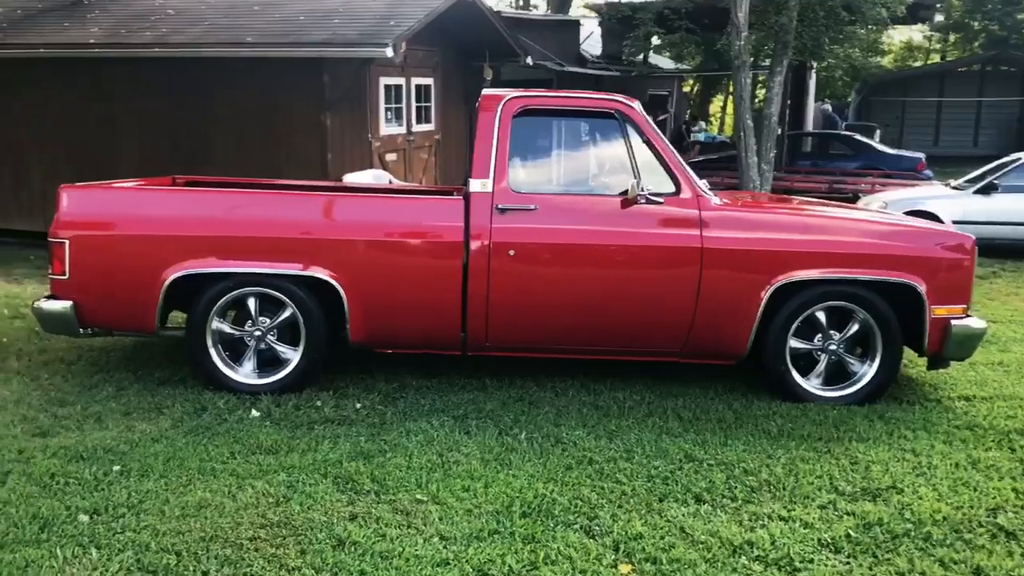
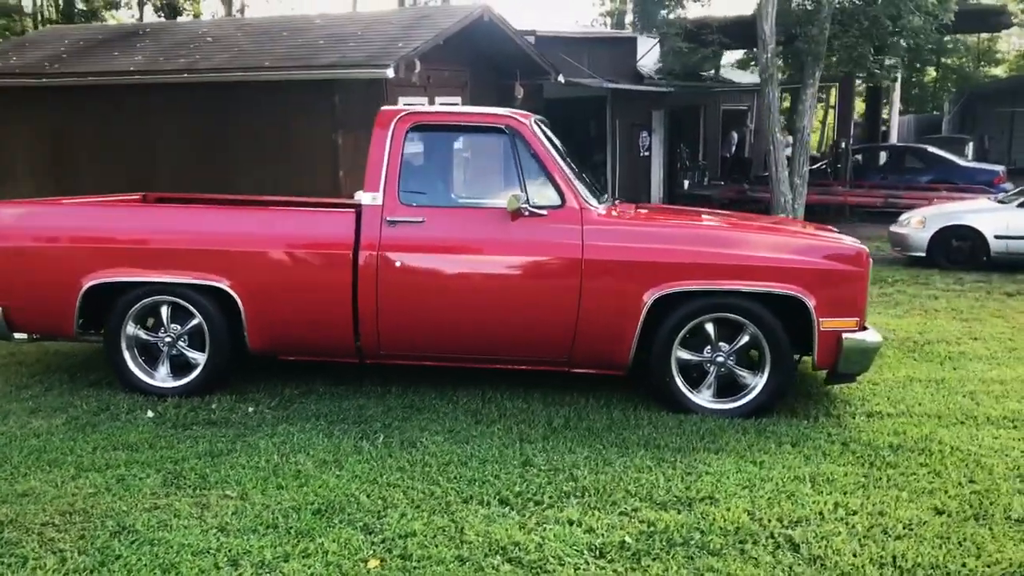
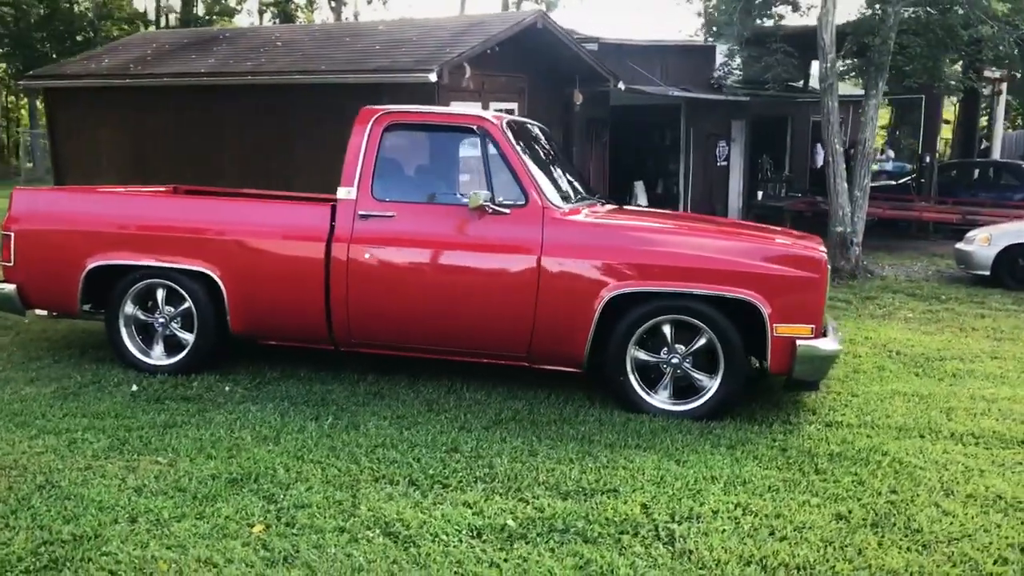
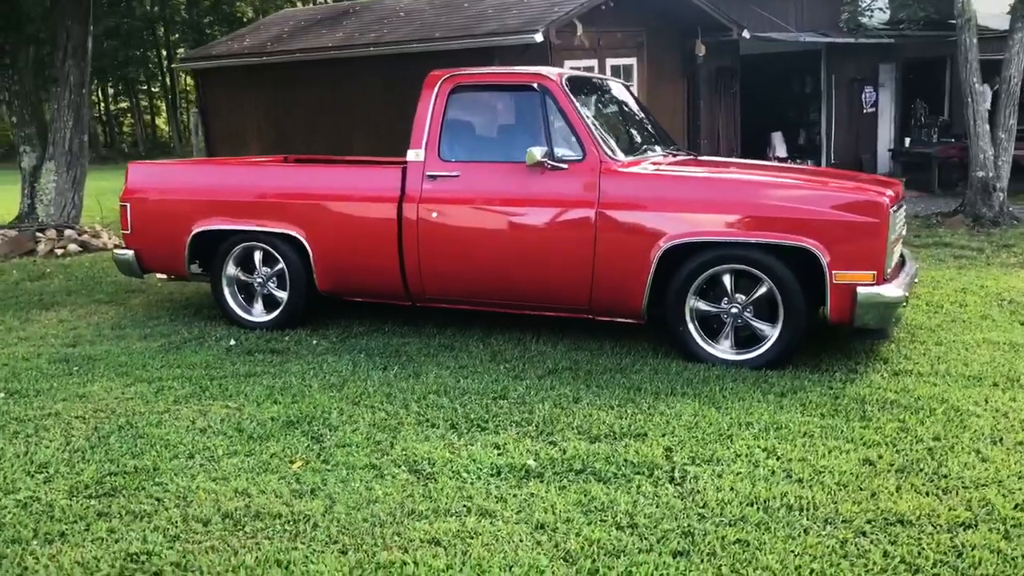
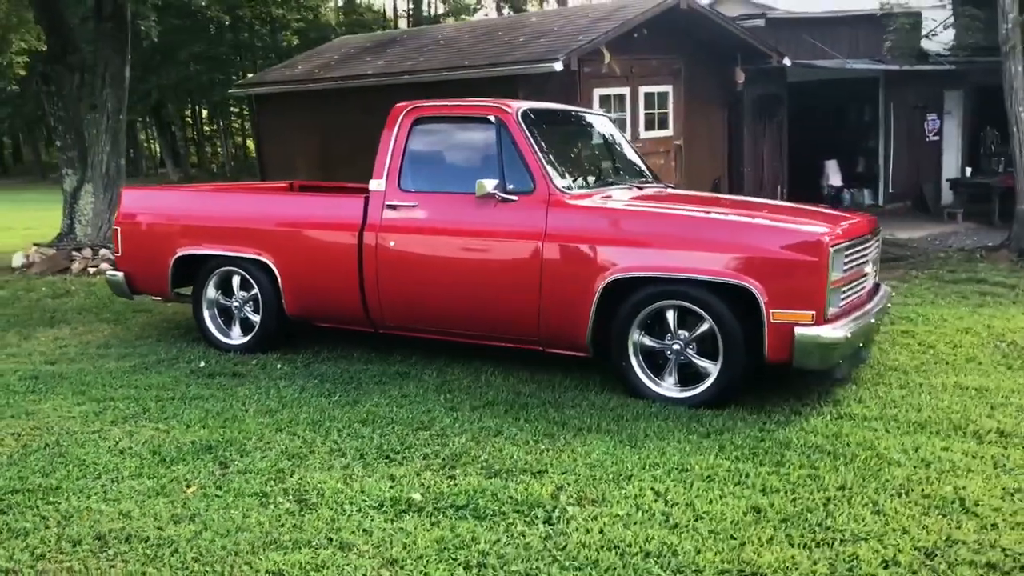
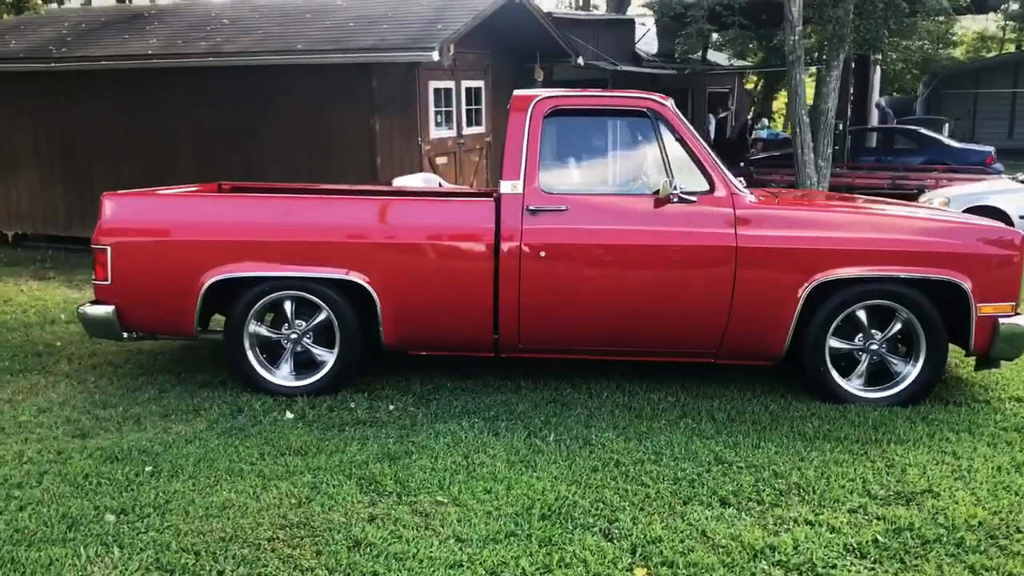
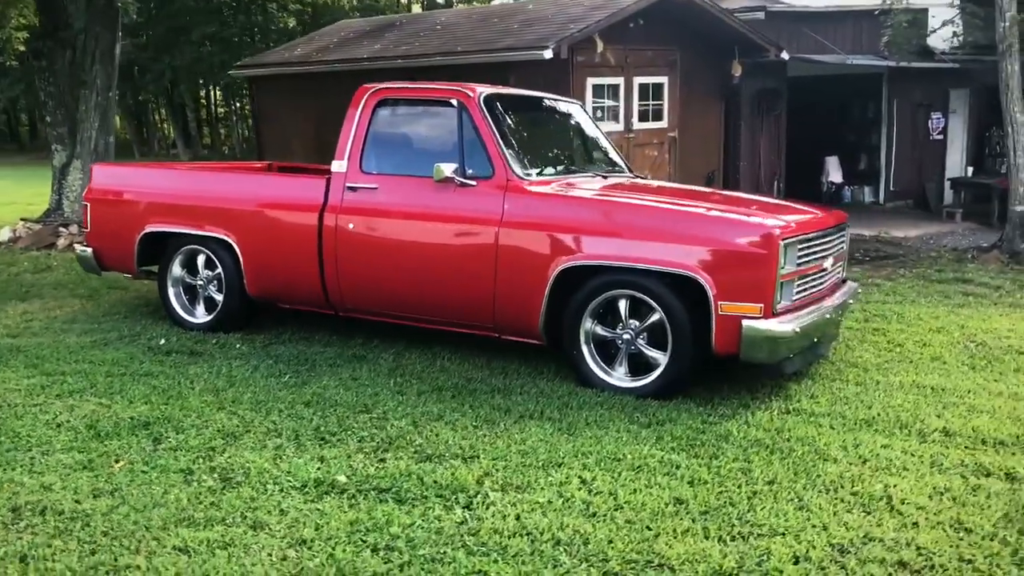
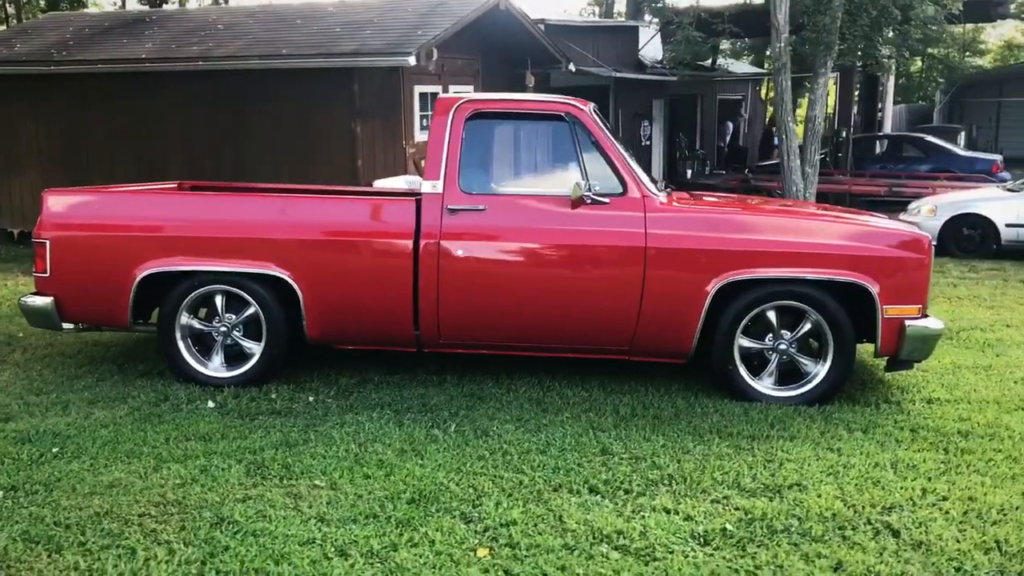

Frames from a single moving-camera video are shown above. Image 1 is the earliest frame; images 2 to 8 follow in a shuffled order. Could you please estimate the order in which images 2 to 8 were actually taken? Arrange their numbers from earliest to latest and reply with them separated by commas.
6, 8, 2, 3, 4, 5, 7
